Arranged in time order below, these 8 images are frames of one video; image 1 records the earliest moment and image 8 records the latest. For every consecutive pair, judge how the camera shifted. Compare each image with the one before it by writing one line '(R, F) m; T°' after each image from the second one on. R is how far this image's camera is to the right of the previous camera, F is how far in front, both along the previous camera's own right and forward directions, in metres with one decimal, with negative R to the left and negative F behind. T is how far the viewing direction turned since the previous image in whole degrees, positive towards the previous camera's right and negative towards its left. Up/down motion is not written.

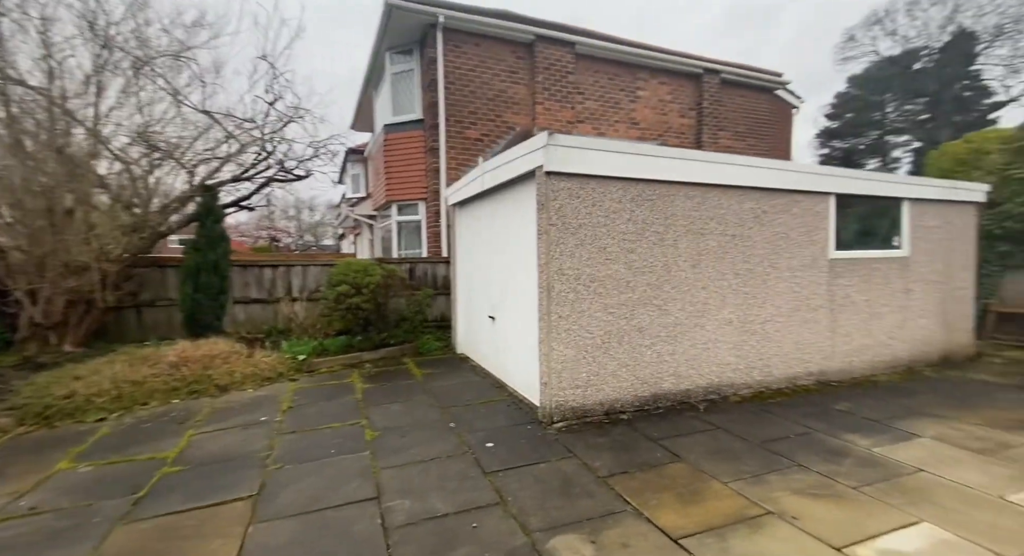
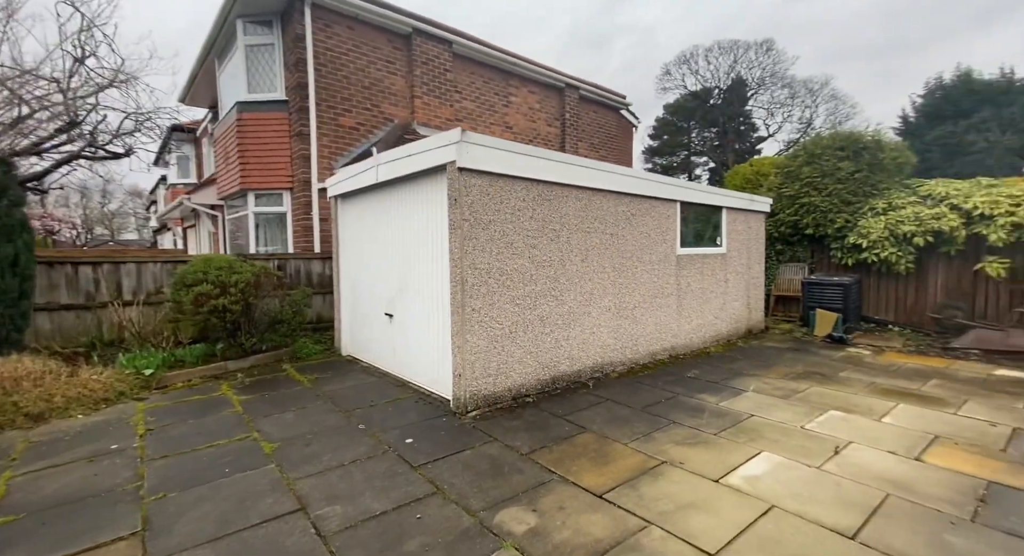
(-0.6, -0.1) m; +19°
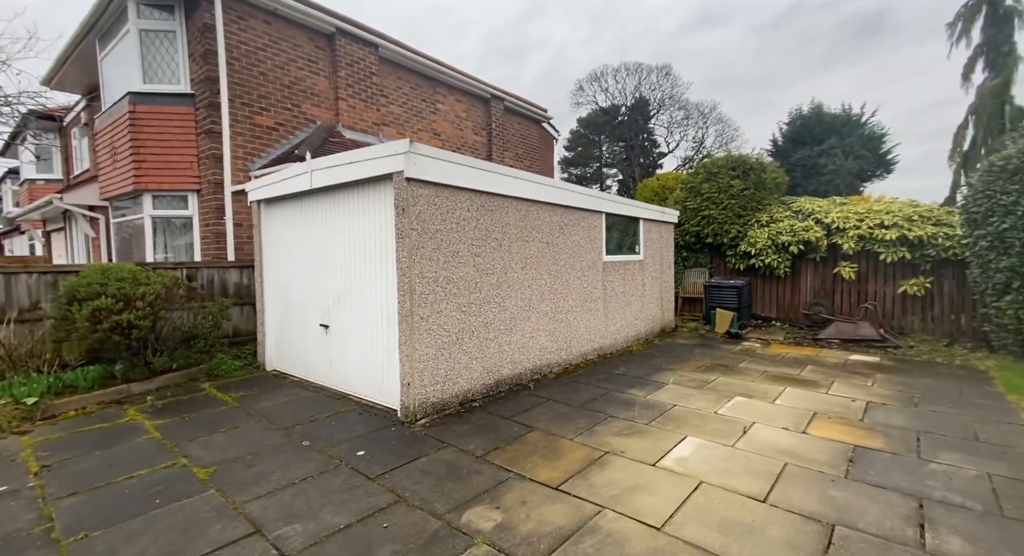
(-0.3, -0.1) m; +11°
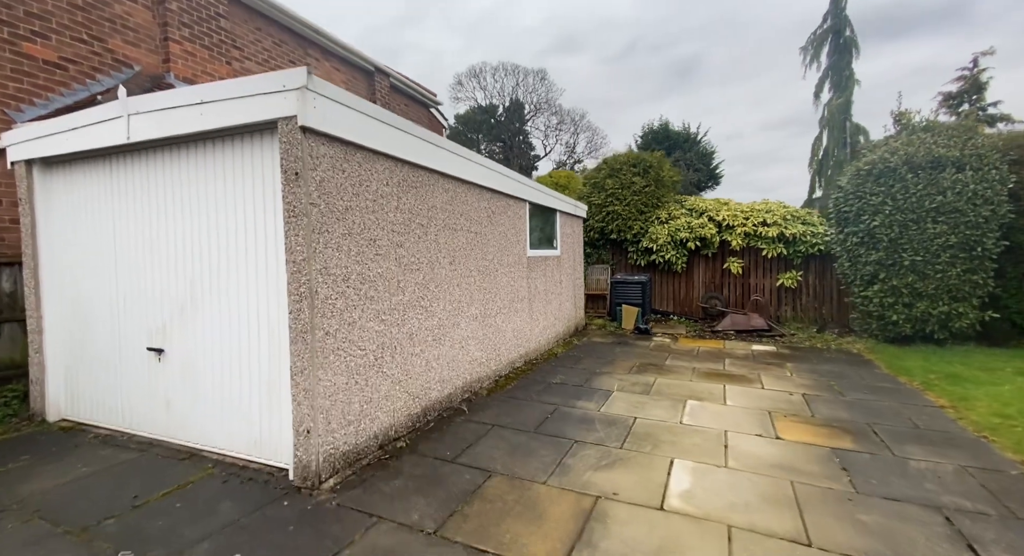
(-0.5, +1.1) m; +17°
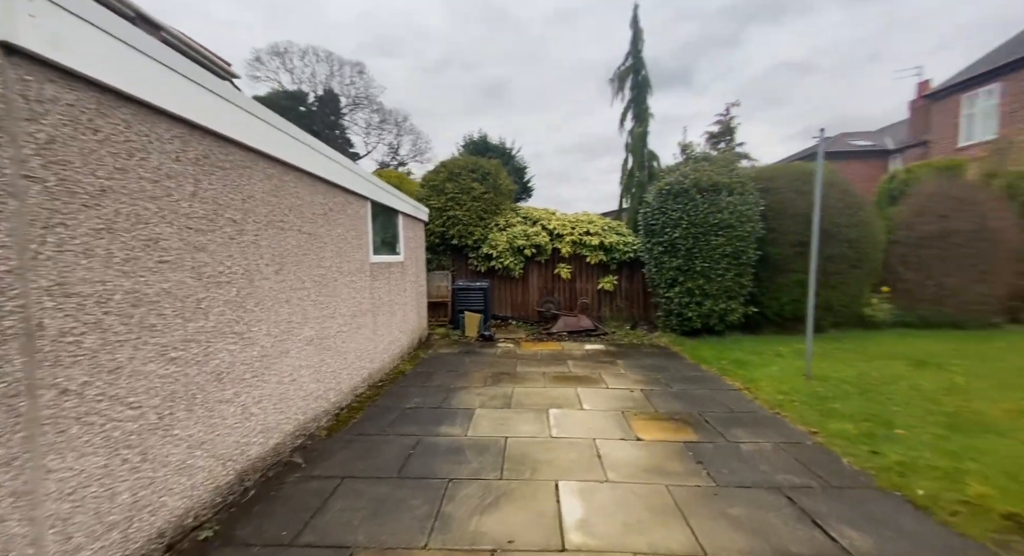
(-0.3, +0.6) m; +22°
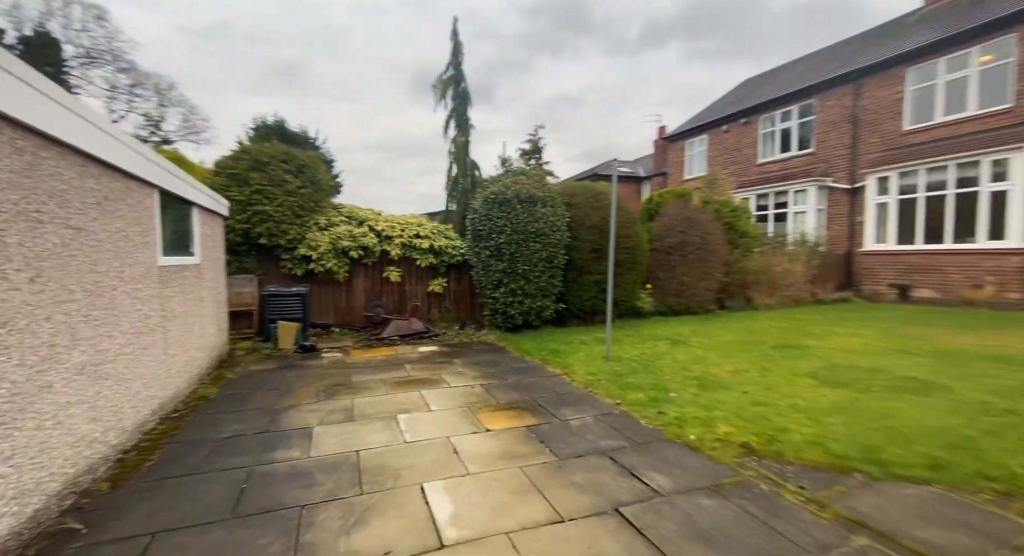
(-0.5, 0.0) m; +25°
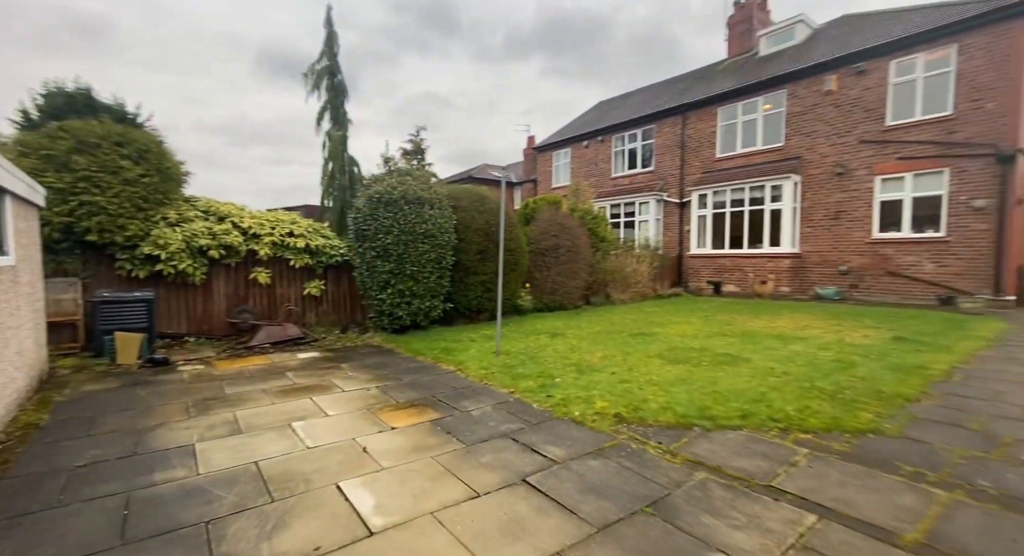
(-0.4, -0.3) m; +17°
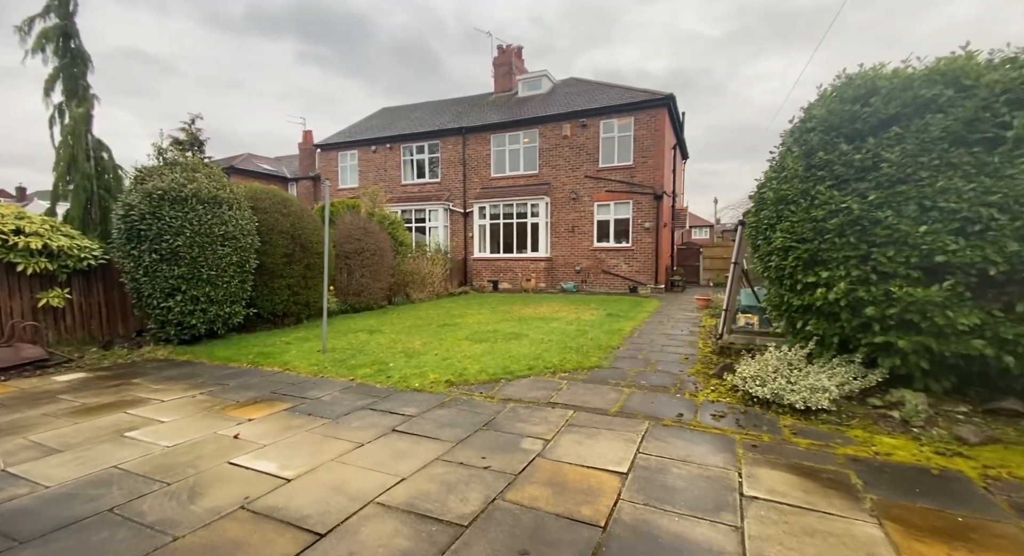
(-1.0, -1.3) m; +27°
